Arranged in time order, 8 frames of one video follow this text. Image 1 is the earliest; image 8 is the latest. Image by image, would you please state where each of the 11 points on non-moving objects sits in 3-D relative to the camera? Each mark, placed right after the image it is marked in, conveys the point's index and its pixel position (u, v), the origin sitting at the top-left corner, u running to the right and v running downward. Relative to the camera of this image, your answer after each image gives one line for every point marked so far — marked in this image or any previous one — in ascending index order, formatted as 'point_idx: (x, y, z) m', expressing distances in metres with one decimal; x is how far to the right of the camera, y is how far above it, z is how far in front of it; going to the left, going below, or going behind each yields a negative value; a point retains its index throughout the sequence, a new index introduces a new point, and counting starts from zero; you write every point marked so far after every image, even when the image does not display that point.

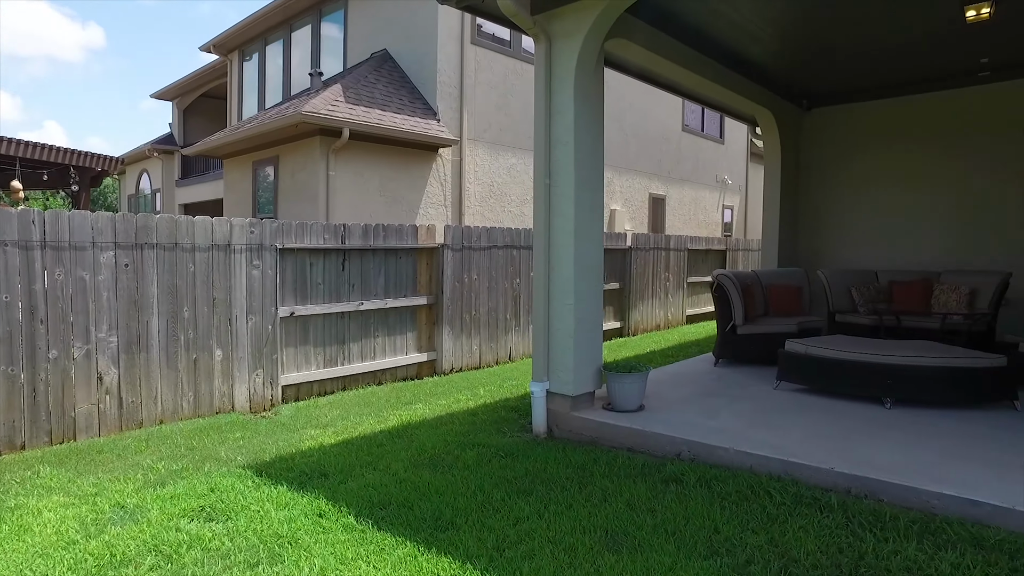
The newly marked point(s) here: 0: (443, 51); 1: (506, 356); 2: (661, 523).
0: (-0.9, +3.0, +8.2) m
1: (-0.1, -0.7, +7.1) m
2: (+0.6, -0.9, +2.6) m
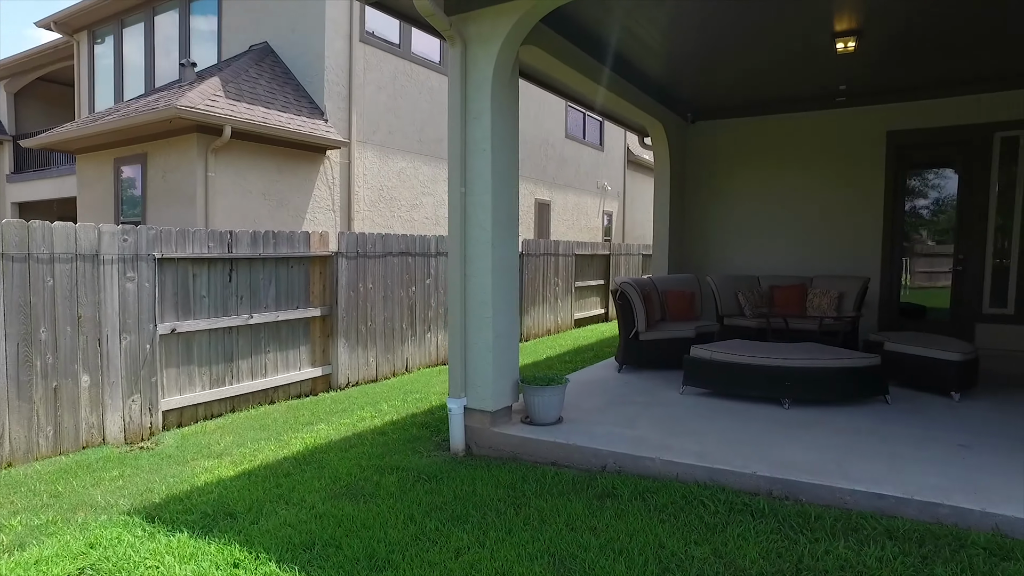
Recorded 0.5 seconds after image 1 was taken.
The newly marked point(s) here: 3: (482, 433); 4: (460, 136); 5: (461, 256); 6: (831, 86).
0: (-2.2, +2.9, +7.8) m
1: (-1.1, -0.8, +6.9) m
2: (+0.4, -1.0, +2.6) m
3: (-0.2, -0.8, +3.8) m
4: (-0.3, +0.9, +3.8) m
5: (-0.3, +0.2, +3.8) m
6: (+3.2, +2.0, +6.5) m
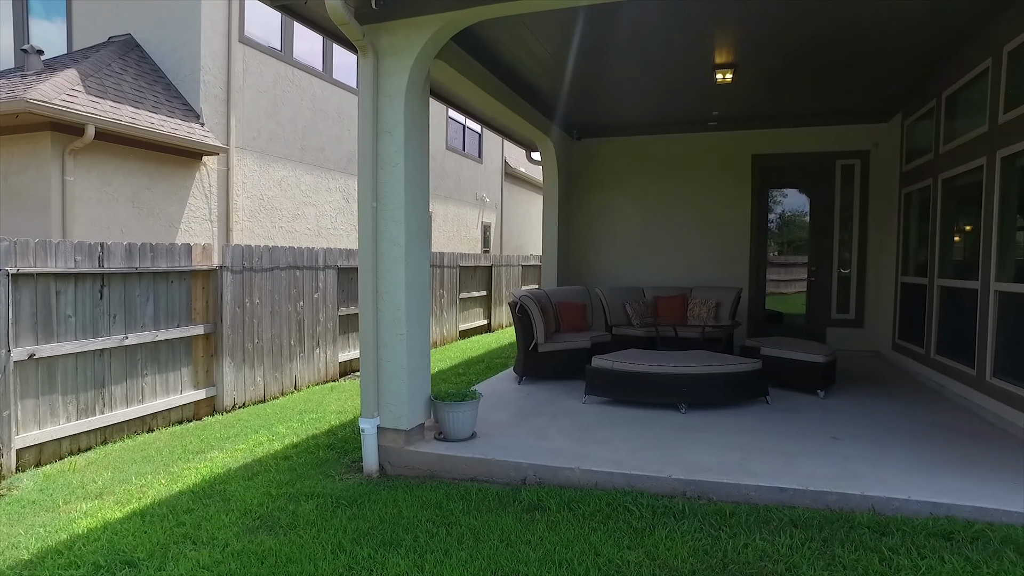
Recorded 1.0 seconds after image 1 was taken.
0: (-3.4, +2.7, +7.3) m
1: (-2.2, -1.0, +6.5) m
2: (+0.1, -1.1, +2.6) m
3: (-0.7, -0.9, +3.7) m
4: (-0.8, +0.8, +3.7) m
5: (-0.8, +0.1, +3.7) m
6: (+2.1, +1.9, +7.1) m
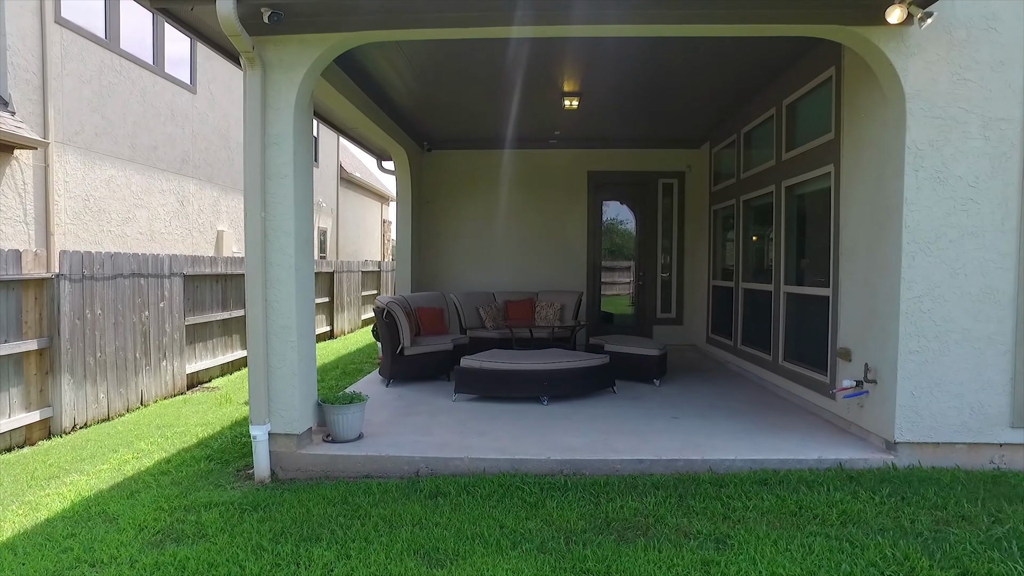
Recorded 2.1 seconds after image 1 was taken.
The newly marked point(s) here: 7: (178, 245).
0: (-4.9, +2.6, +6.6) m
1: (-3.5, -1.1, +6.1) m
2: (-0.3, -1.1, +2.9) m
3: (-1.3, -1.0, +3.8) m
4: (-1.4, +0.7, +3.7) m
5: (-1.4, 0.0, +3.8) m
6: (+0.4, +1.9, +7.8) m
7: (-4.8, +0.6, +9.4) m
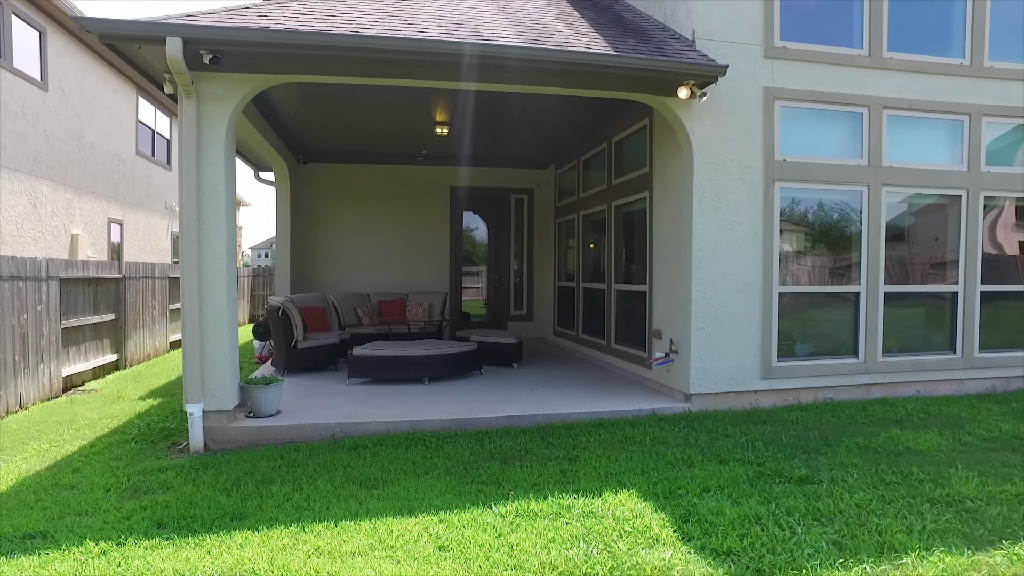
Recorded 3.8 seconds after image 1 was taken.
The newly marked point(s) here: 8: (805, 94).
0: (-6.2, +2.5, +6.4) m
1: (-4.7, -1.1, +6.2) m
2: (-0.8, -1.1, +3.9) m
3: (-2.0, -1.0, +4.5) m
4: (-2.1, +0.7, +4.4) m
5: (-2.1, +0.1, +4.4) m
6: (-1.3, +1.8, +8.7) m
7: (-6.7, +0.6, +9.1) m
8: (+2.3, +1.5, +5.2) m
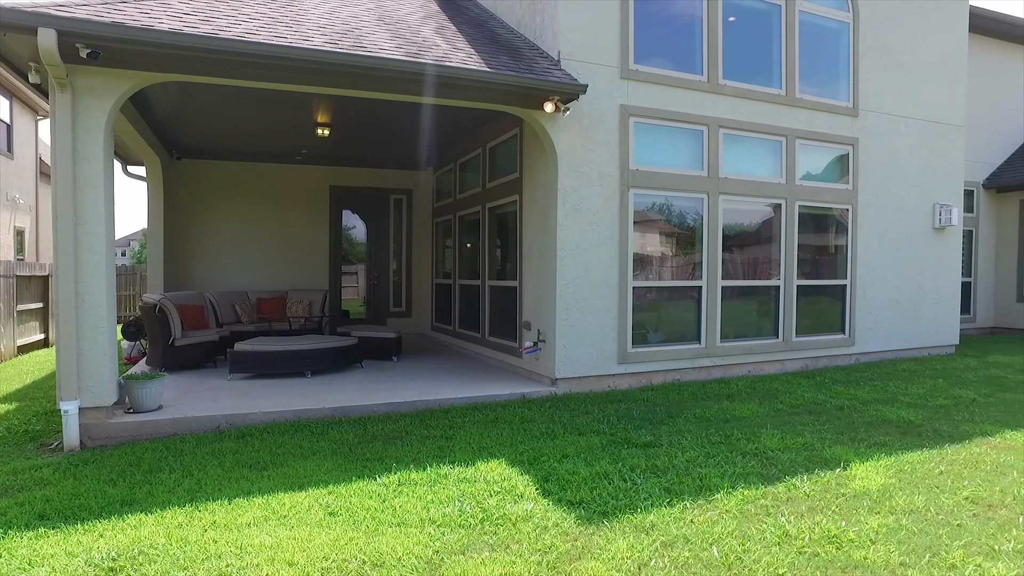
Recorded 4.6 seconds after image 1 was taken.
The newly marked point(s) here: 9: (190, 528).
0: (-7.3, +2.6, +5.6) m
1: (-5.8, -1.1, +5.7) m
2: (-1.5, -1.0, +4.1) m
3: (-2.8, -0.9, +4.5) m
4: (-3.0, +0.8, +4.3) m
5: (-2.9, +0.1, +4.4) m
6: (-2.9, +1.9, +8.8) m
7: (-8.2, +0.6, +8.2) m
8: (+1.3, +1.6, +5.9) m
9: (-1.5, -1.1, +3.0) m
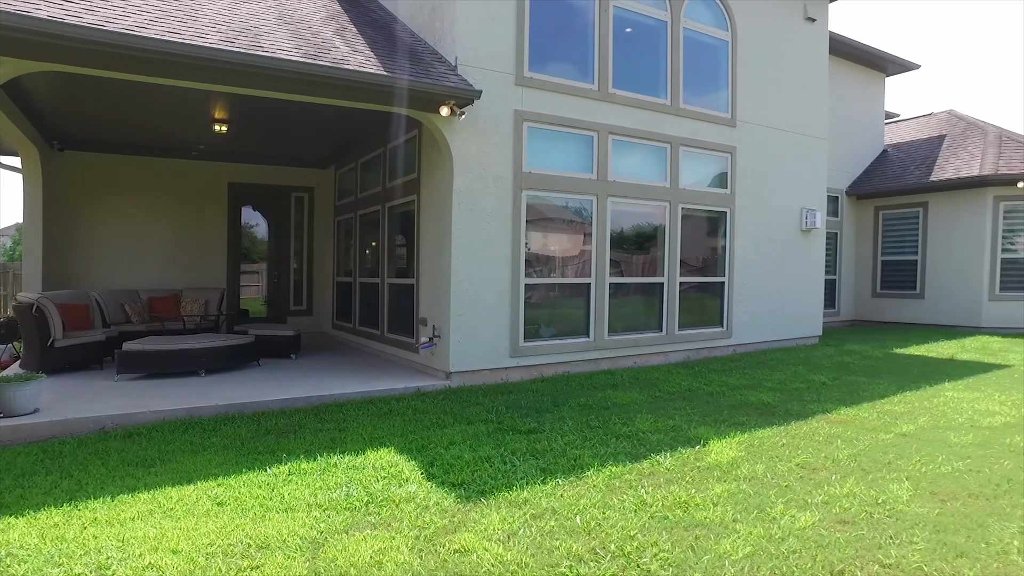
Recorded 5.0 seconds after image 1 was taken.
0: (-8.2, +2.6, +4.8) m
1: (-6.6, -1.1, +5.1) m
2: (-2.2, -1.0, +4.0) m
3: (-3.5, -0.9, +4.3) m
4: (-3.7, +0.8, +4.1) m
5: (-3.7, +0.1, +4.2) m
6: (-4.2, +1.9, +8.5) m
7: (-9.4, +0.6, +7.2) m
8: (+0.3, +1.6, +6.2) m
9: (-2.0, -1.1, +3.0) m
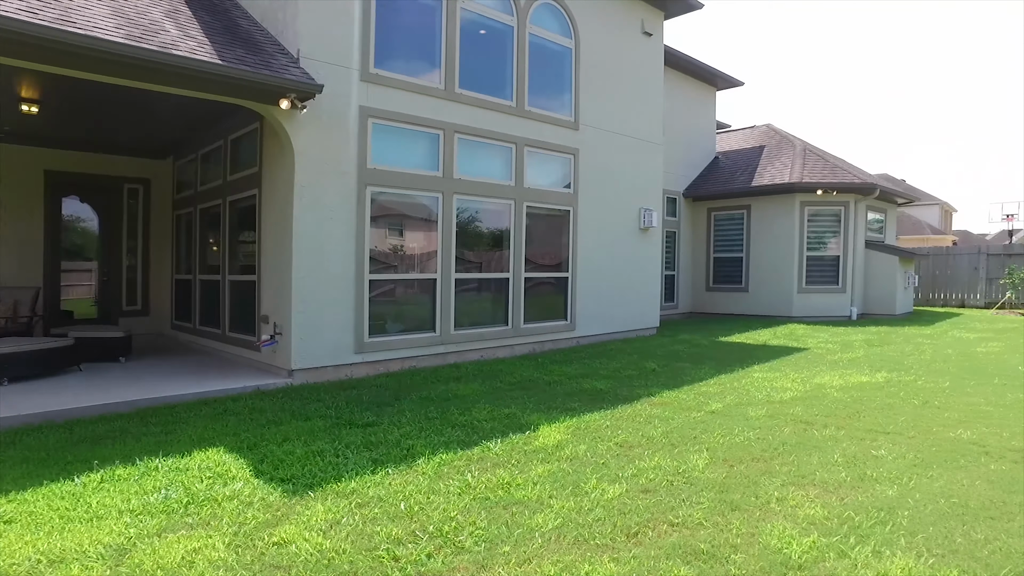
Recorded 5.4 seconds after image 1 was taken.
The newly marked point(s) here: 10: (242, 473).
0: (-9.2, +2.5, +3.2) m
1: (-7.7, -1.1, +3.9) m
2: (-3.2, -1.0, +3.7) m
3: (-4.5, -0.9, +3.6) m
4: (-4.6, +0.8, +3.5) m
5: (-4.6, +0.1, +3.5) m
6: (-6.0, +1.9, +7.7) m
7: (-10.9, +0.5, +5.4) m
8: (-1.1, +1.7, +6.3) m
9: (-2.8, -1.1, +2.6) m
10: (-1.4, -1.0, +3.4) m
